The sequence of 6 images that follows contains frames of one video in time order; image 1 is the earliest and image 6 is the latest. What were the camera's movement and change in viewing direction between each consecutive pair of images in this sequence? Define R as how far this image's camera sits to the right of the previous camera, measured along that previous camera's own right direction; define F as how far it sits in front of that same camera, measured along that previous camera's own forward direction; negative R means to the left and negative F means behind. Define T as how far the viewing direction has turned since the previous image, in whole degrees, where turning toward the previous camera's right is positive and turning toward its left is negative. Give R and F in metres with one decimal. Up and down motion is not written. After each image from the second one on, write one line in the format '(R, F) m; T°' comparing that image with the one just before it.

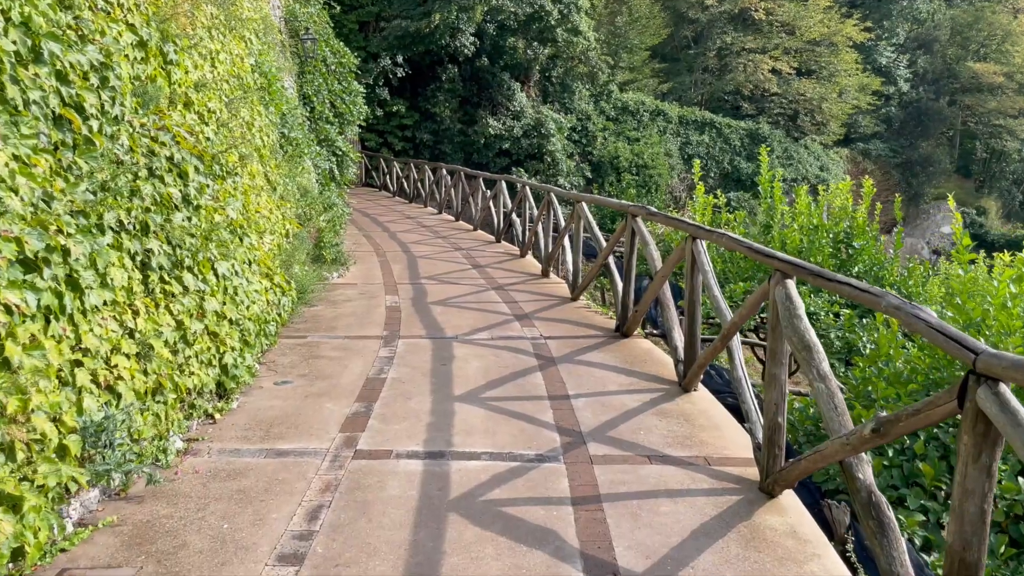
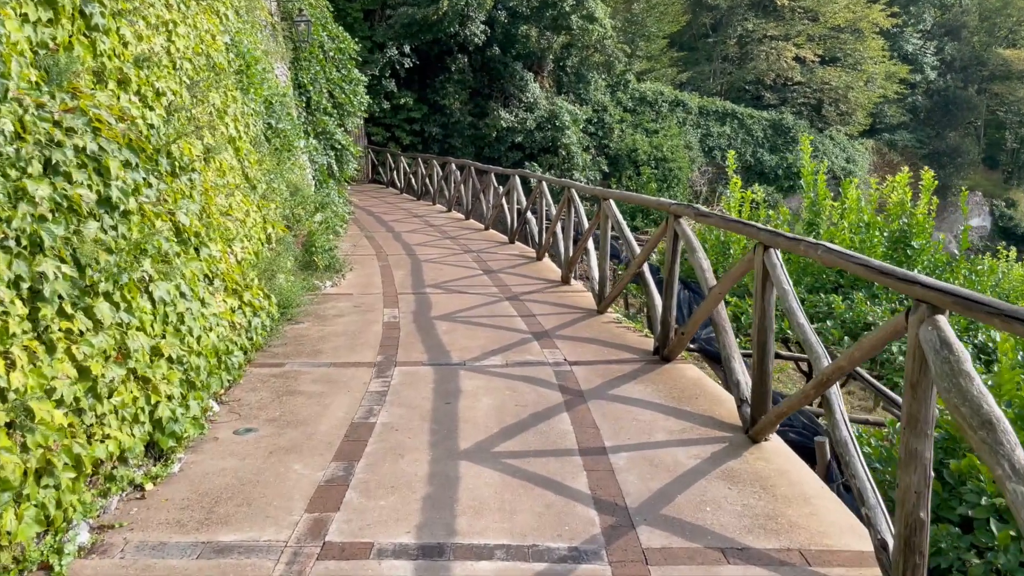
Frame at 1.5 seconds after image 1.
(0.0, +0.8) m; -1°
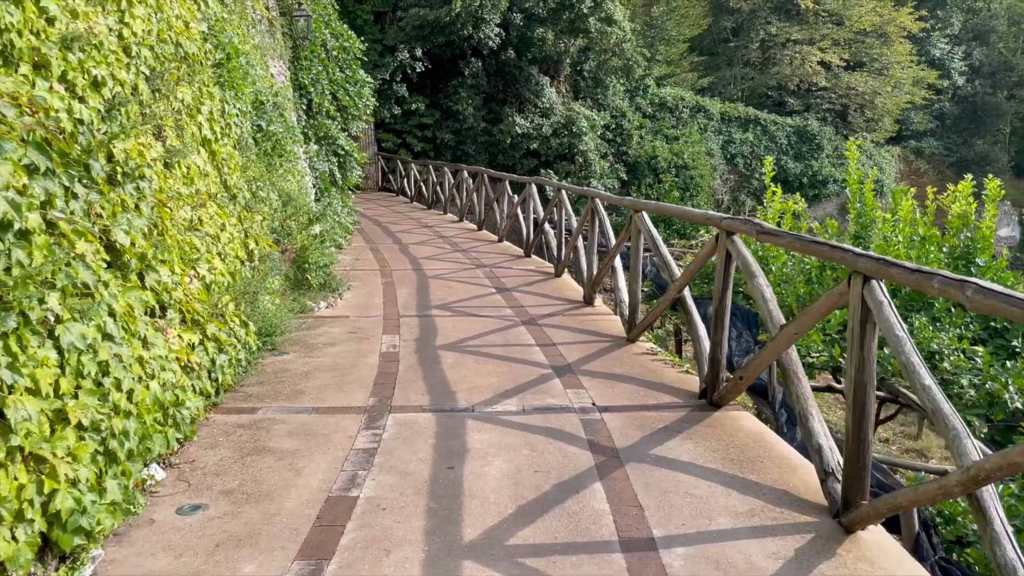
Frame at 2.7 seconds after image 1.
(0.0, +0.7) m; -1°
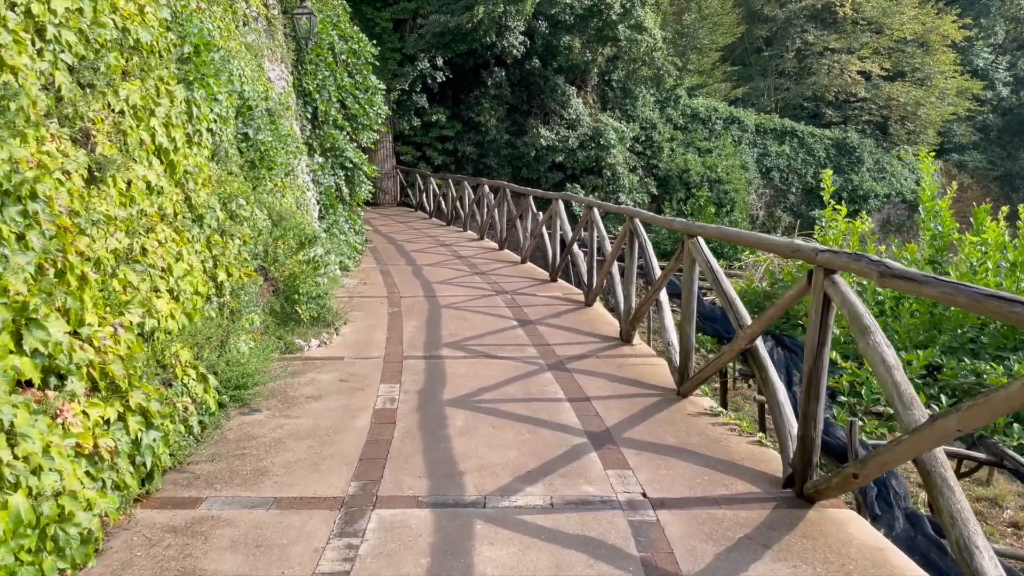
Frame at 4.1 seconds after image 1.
(0.0, +0.8) m; -2°
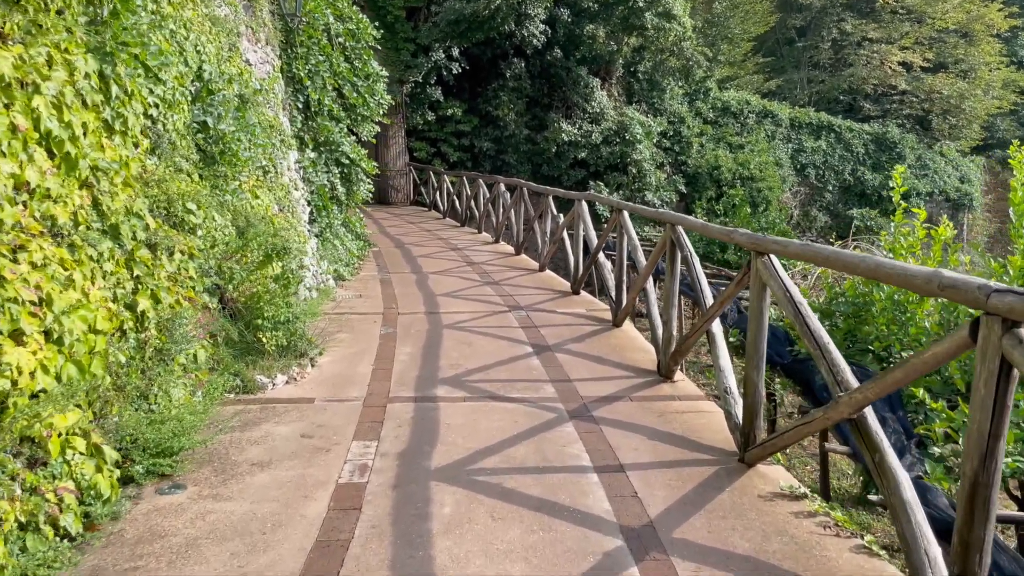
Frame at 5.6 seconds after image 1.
(0.0, +0.9) m; -1°
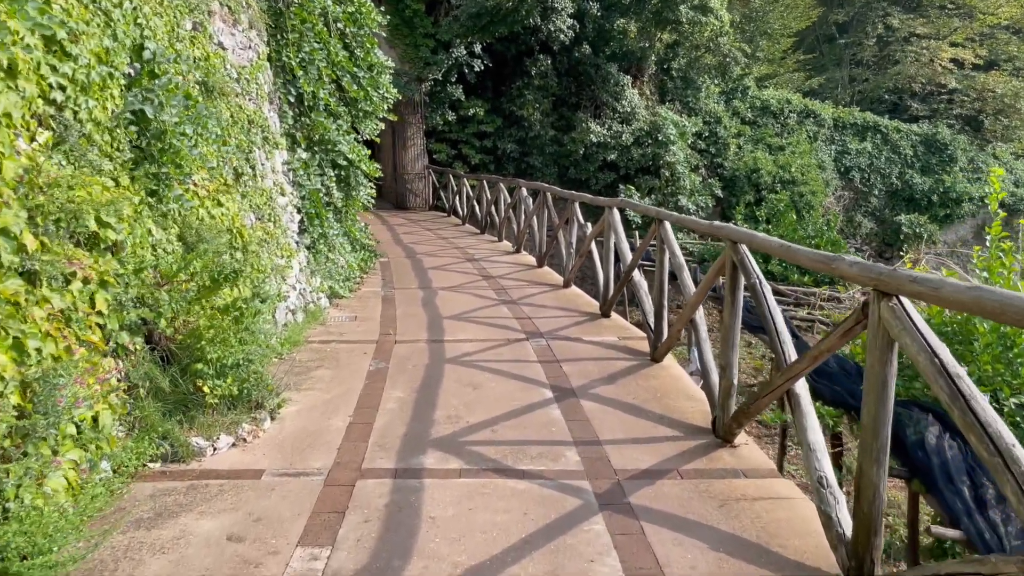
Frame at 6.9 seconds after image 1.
(+0.1, +0.8) m; -2°
